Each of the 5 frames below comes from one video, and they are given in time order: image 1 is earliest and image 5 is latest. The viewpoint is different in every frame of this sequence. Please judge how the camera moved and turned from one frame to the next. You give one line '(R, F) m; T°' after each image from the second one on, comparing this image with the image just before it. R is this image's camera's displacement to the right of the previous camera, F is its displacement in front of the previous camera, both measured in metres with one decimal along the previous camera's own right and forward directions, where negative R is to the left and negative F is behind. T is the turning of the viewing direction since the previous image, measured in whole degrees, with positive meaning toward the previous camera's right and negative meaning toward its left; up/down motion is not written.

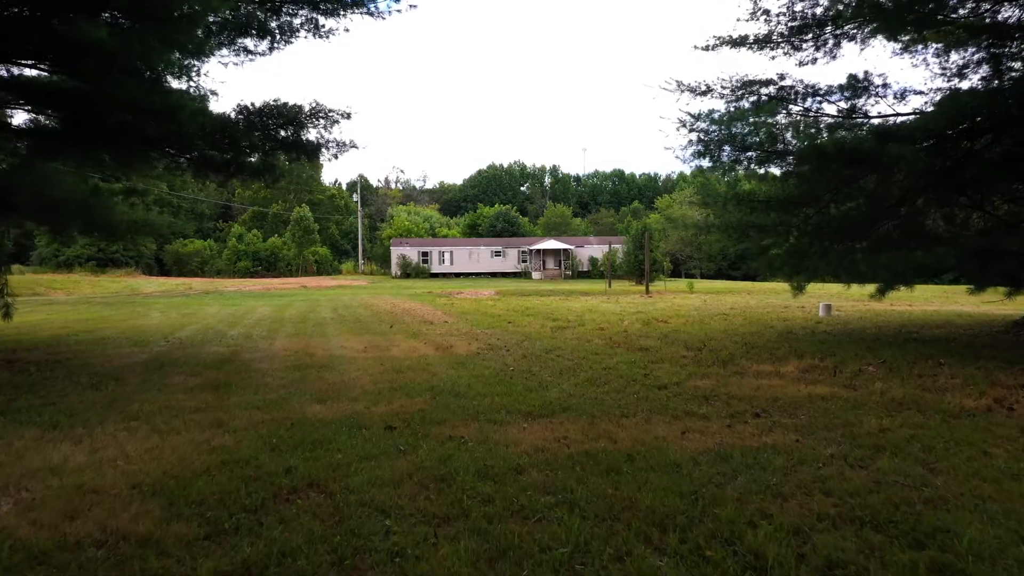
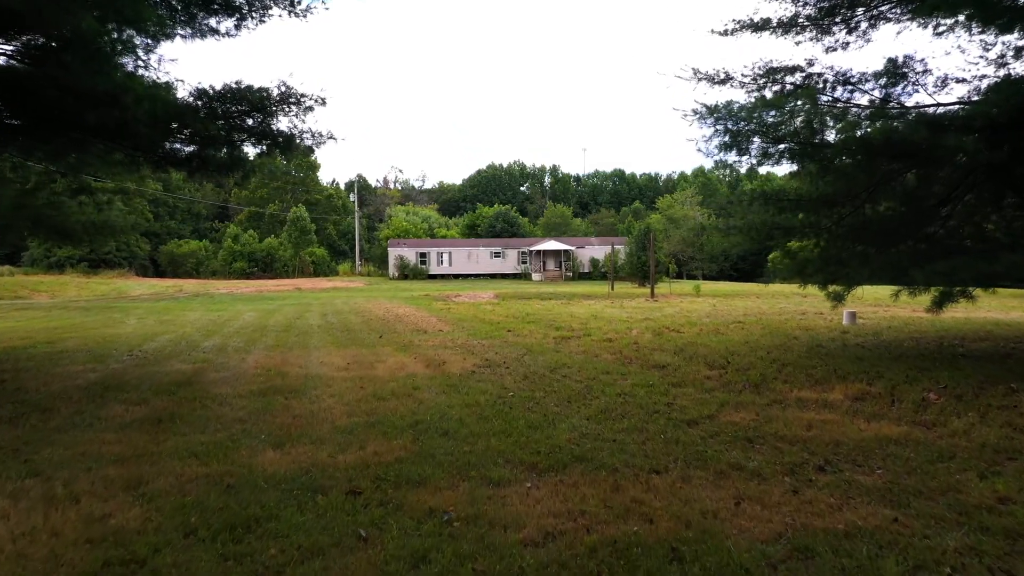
(0.0, +0.9) m; 0°
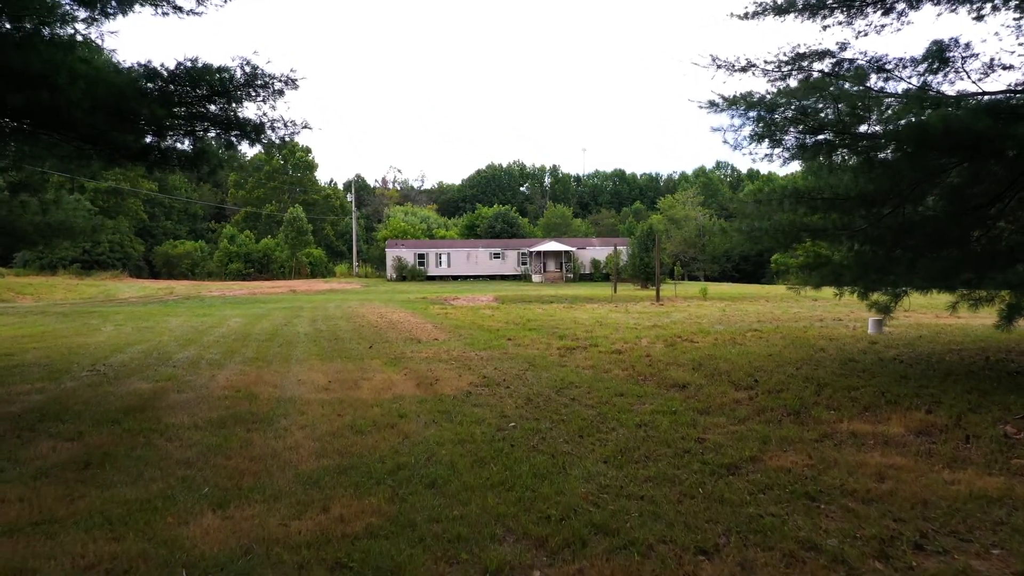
(0.0, +0.8) m; 0°
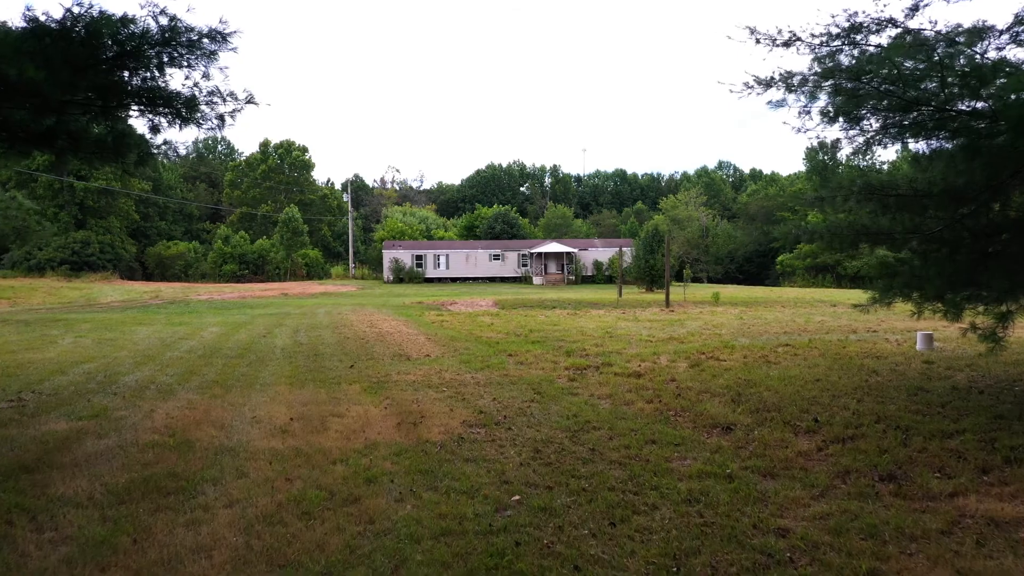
(0.0, +1.2) m; 0°
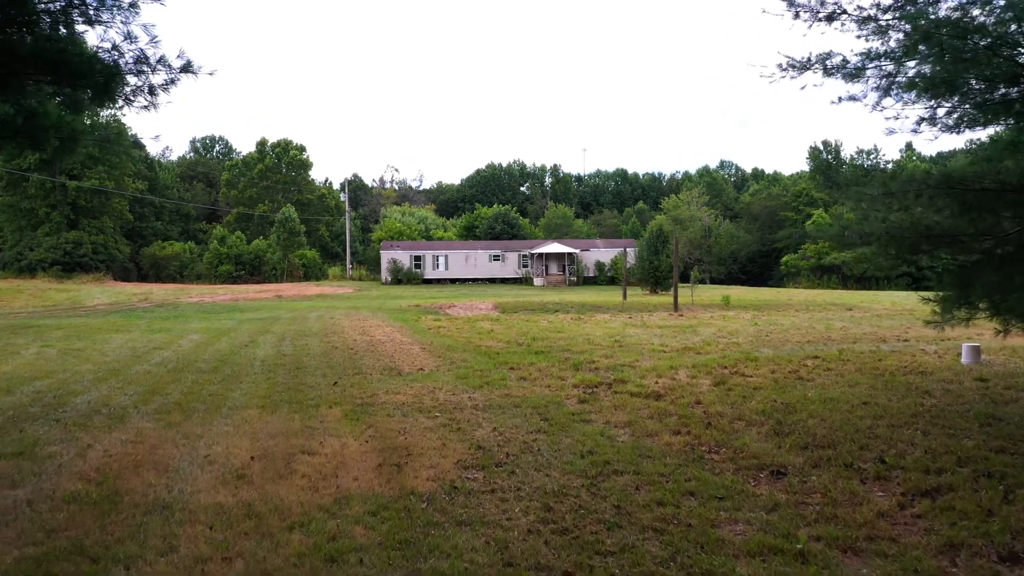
(0.0, +0.9) m; 0°
